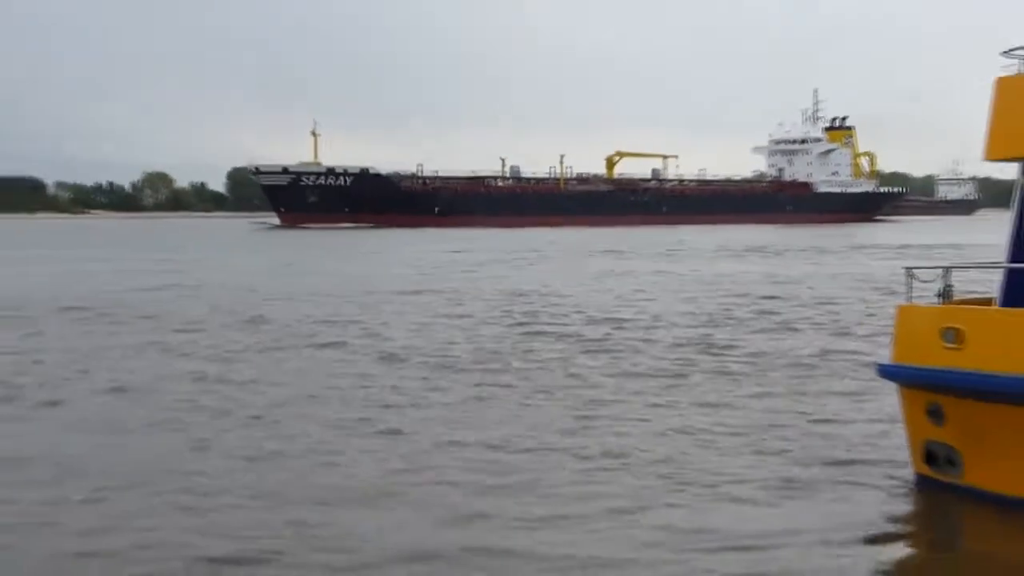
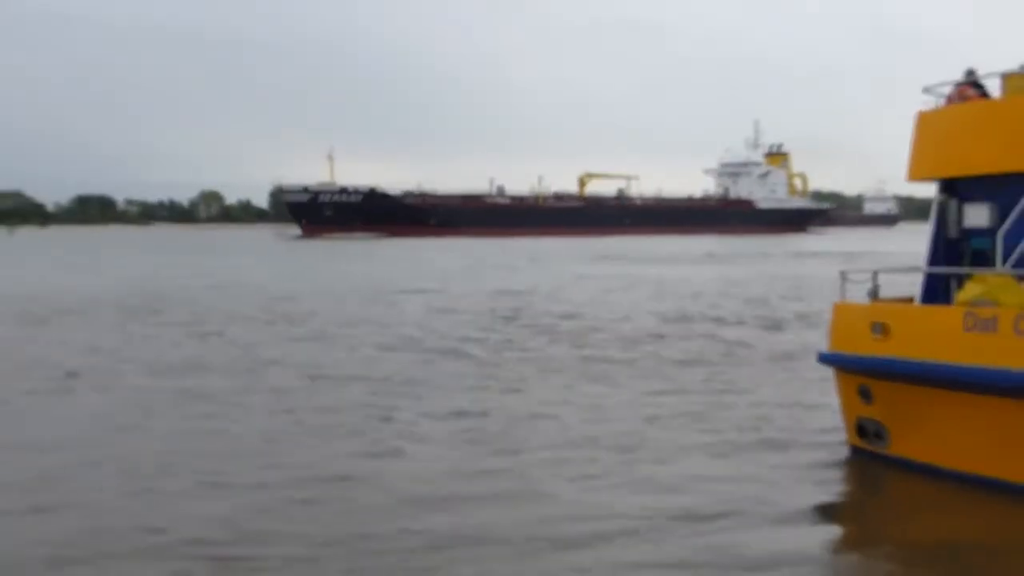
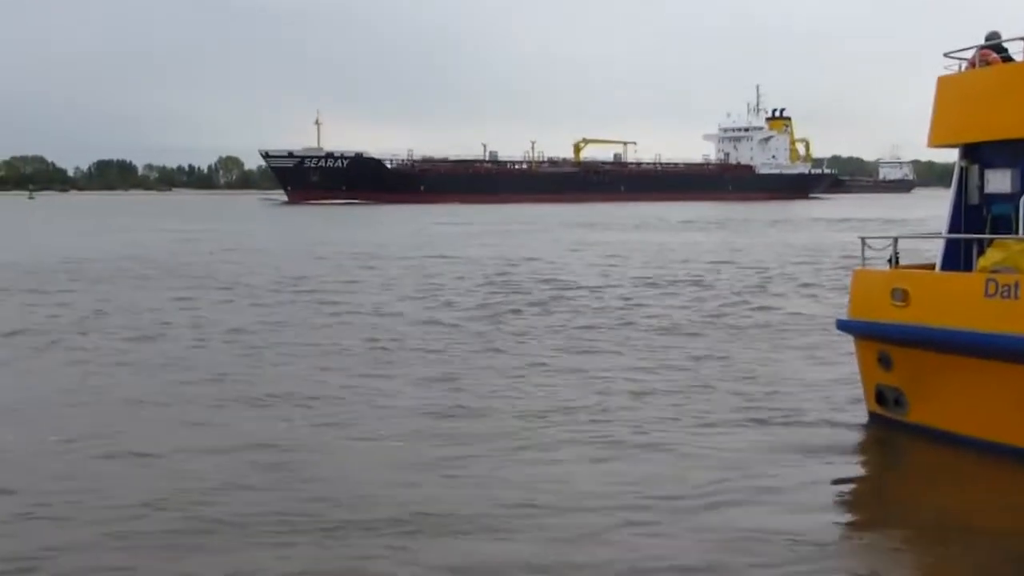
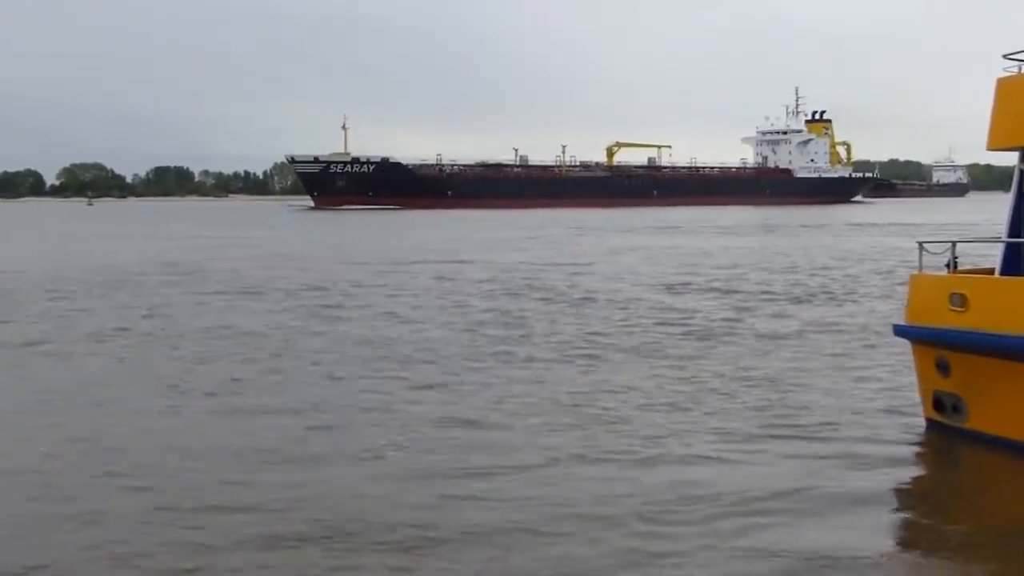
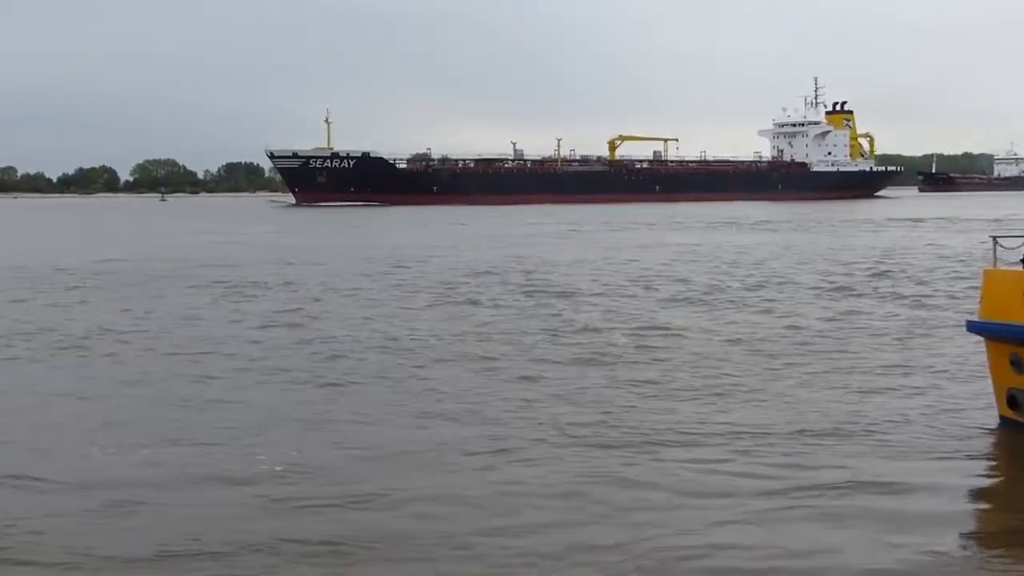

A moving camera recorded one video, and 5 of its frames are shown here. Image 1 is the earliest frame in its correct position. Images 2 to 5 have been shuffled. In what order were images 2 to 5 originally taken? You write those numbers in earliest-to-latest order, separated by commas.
2, 3, 4, 5
